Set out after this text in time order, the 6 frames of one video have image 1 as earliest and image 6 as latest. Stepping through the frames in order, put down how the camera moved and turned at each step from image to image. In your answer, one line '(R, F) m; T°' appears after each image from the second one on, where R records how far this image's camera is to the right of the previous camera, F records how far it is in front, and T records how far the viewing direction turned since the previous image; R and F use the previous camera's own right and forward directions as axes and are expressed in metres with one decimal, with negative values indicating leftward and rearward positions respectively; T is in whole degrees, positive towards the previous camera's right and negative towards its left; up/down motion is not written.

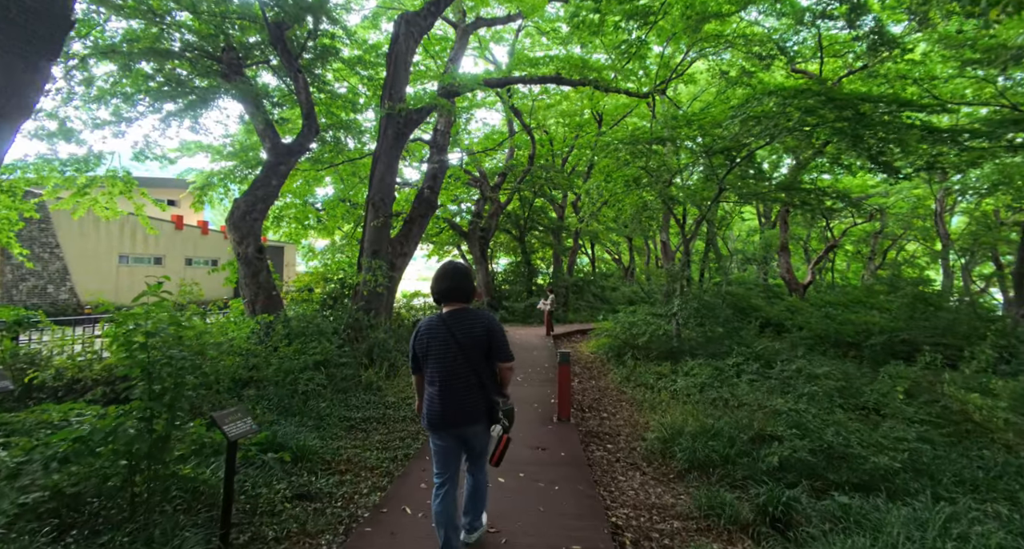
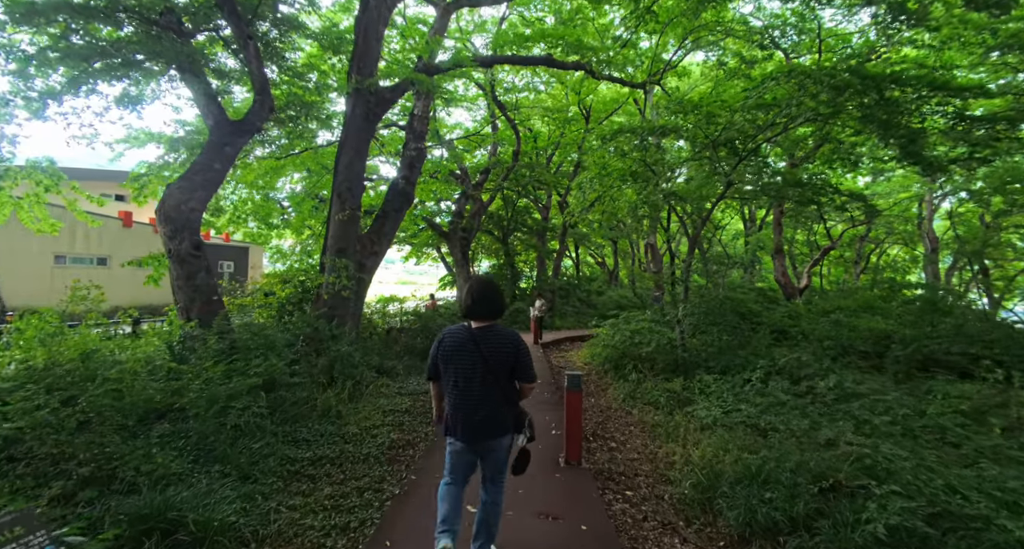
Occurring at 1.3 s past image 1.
(-0.1, +1.0) m; +2°
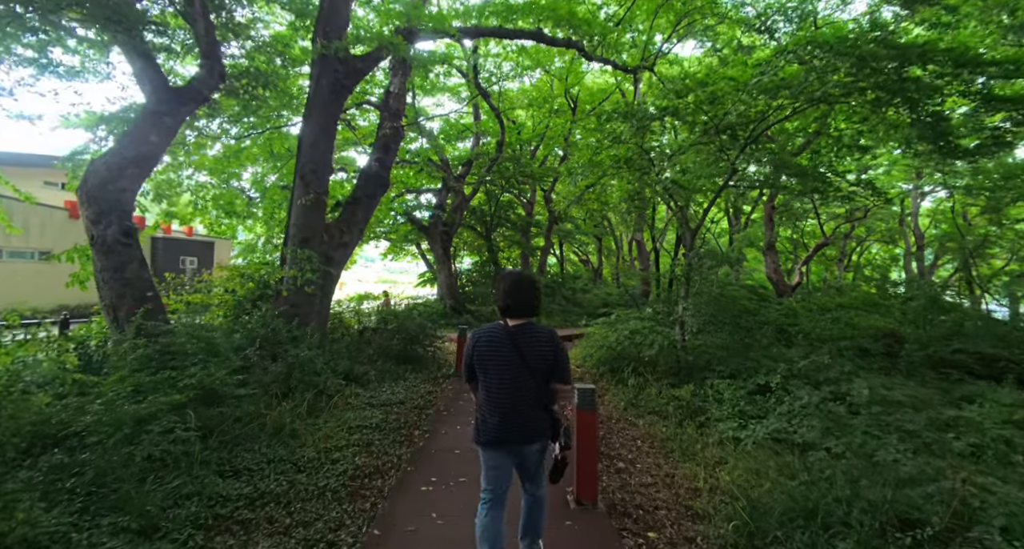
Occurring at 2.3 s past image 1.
(-0.1, +0.8) m; +2°
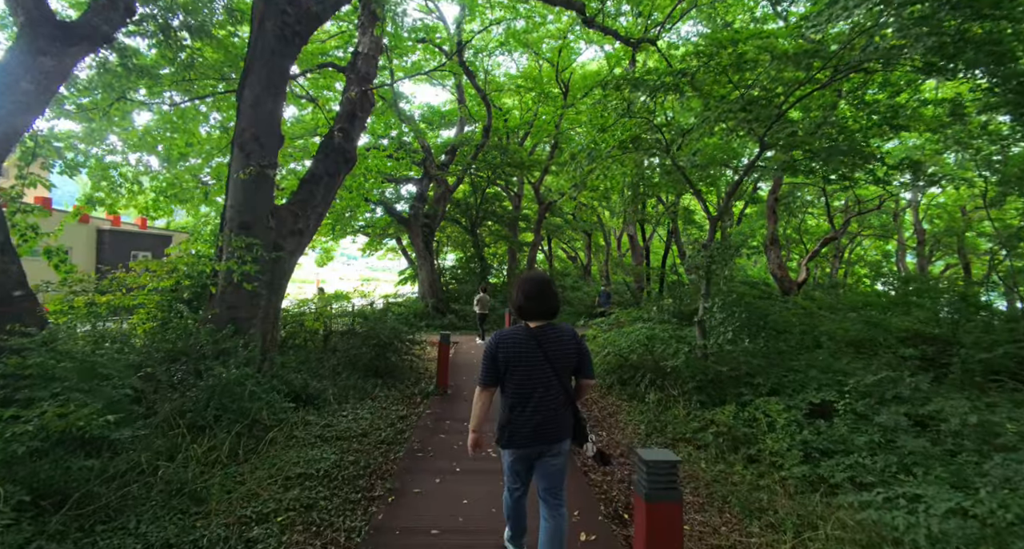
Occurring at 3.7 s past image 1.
(-0.1, +1.2) m; +2°
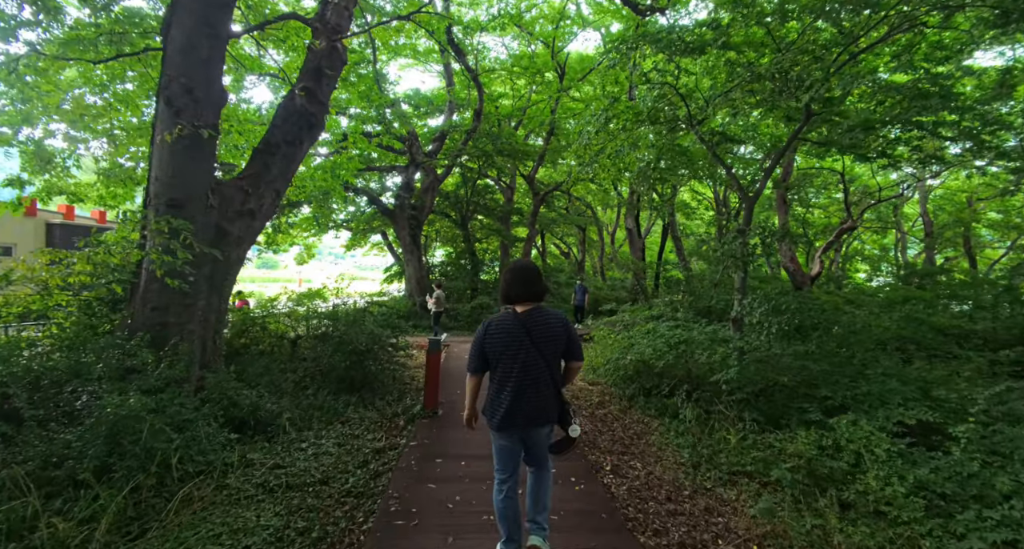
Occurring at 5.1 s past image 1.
(-0.2, +1.0) m; +1°
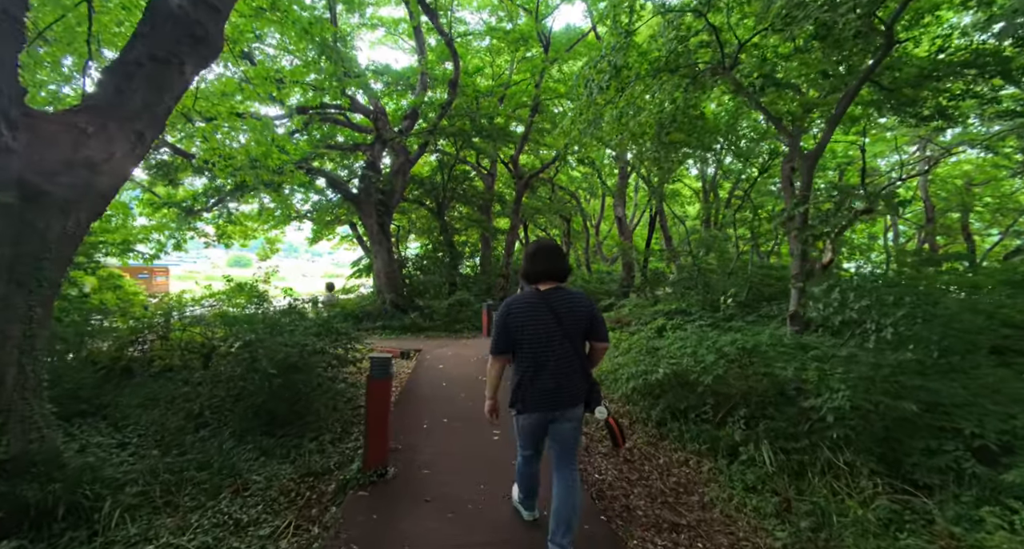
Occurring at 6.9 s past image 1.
(0.0, +1.5) m; +2°
